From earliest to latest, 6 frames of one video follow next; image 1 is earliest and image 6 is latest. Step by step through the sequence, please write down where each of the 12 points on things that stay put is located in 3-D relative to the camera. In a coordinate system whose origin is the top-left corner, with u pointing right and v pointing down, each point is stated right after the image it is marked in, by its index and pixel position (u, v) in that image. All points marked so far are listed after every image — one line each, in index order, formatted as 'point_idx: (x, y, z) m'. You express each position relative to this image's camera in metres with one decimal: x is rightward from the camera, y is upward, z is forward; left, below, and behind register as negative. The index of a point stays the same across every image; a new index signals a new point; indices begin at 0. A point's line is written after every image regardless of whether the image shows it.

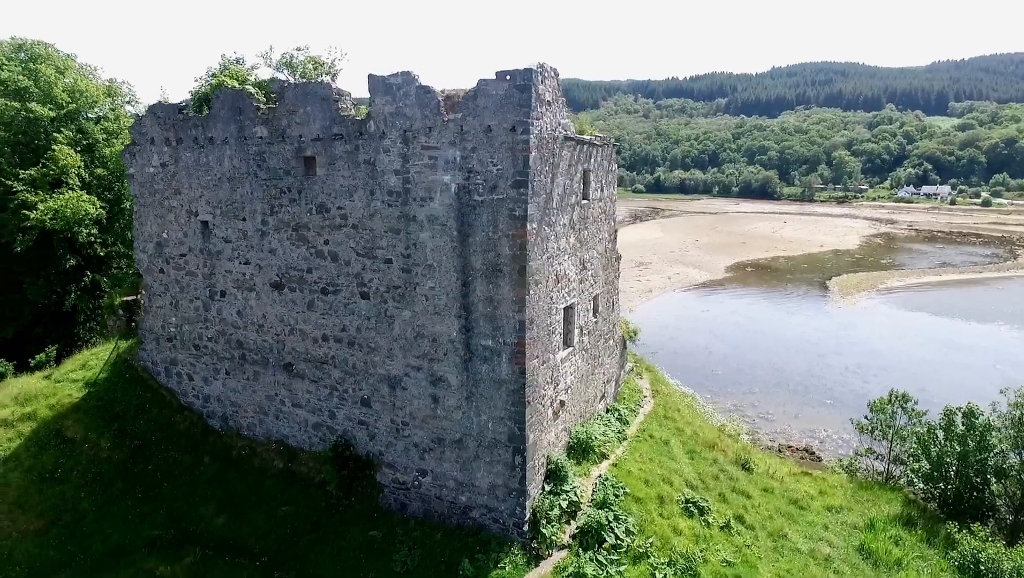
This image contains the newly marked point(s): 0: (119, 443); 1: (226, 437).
0: (-7.0, -2.7, +10.7) m
1: (-5.0, -2.6, +10.8) m
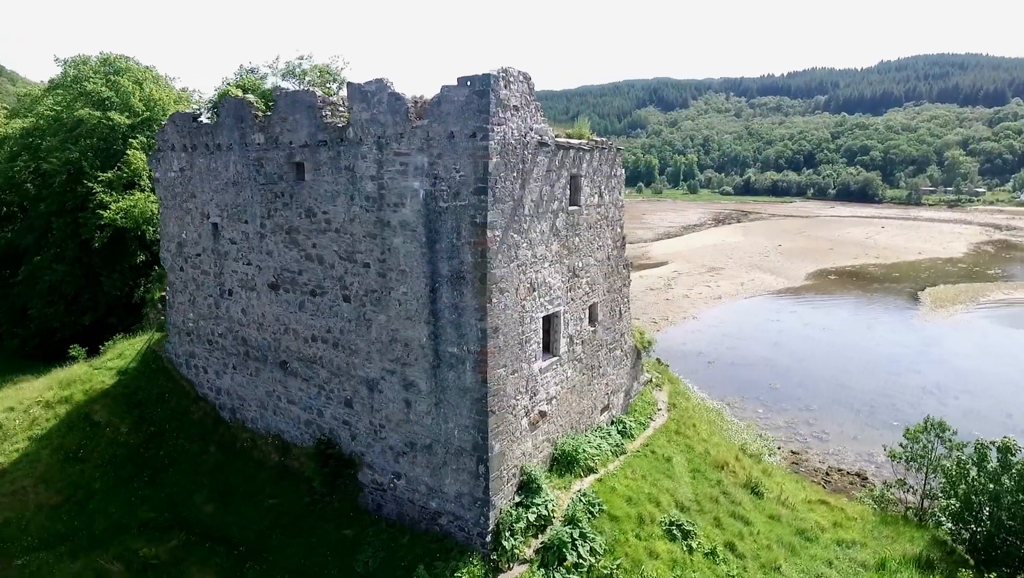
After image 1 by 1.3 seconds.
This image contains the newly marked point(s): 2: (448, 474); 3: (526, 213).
0: (-7.1, -2.6, +11.5) m
1: (-5.2, -2.5, +11.3) m
2: (-0.9, -2.6, +8.7) m
3: (+0.2, +1.0, +8.4) m
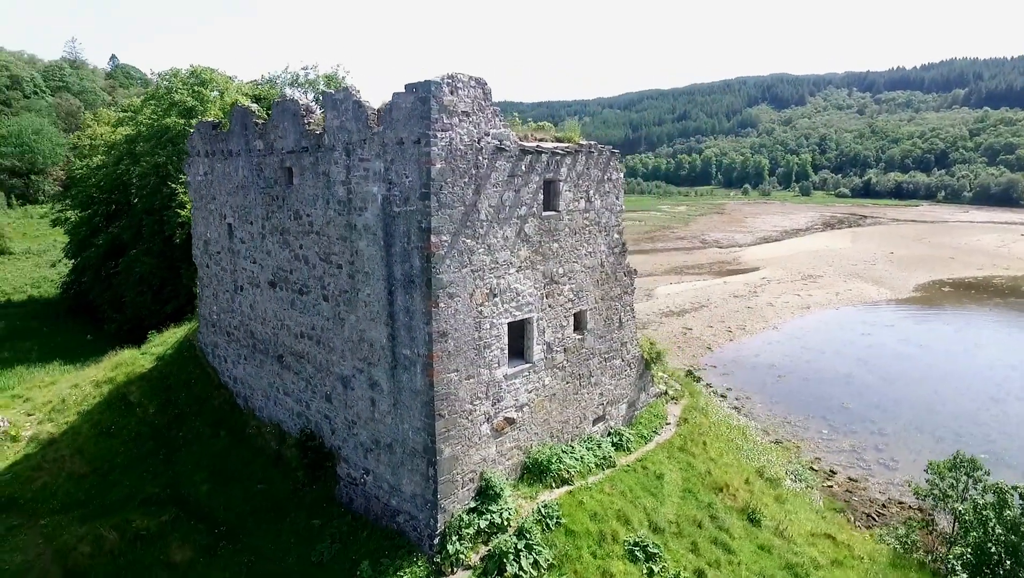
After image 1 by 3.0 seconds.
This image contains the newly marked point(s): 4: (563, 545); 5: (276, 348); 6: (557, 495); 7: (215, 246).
0: (-7.2, -2.5, +12.6) m
1: (-5.3, -2.5, +12.1) m
2: (-1.6, -2.7, +8.9) m
3: (-0.4, +1.0, +8.4) m
4: (+0.7, -3.6, +8.6) m
5: (-4.3, -1.1, +11.2) m
6: (+0.7, -3.2, +9.6) m
7: (-6.0, +0.9, +12.3) m
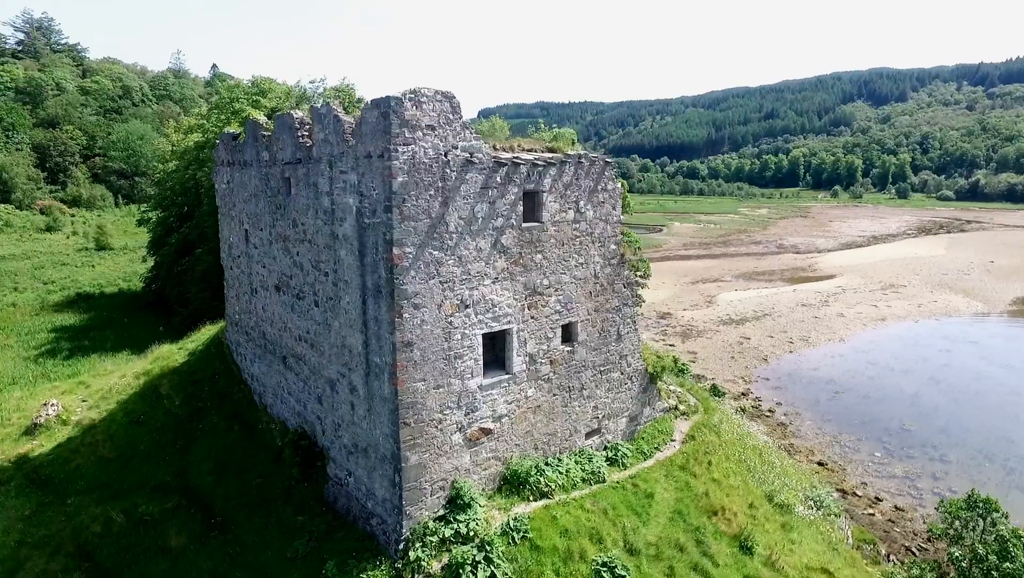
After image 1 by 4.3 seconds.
0: (-7.2, -2.5, +13.5) m
1: (-5.4, -2.5, +12.8) m
2: (-2.0, -2.8, +9.1) m
3: (-0.8, +0.8, +8.5) m
4: (+0.2, -3.8, +8.6) m
5: (-4.4, -1.1, +11.7) m
6: (+0.3, -3.4, +9.5) m
7: (-5.9, +0.8, +13.0) m
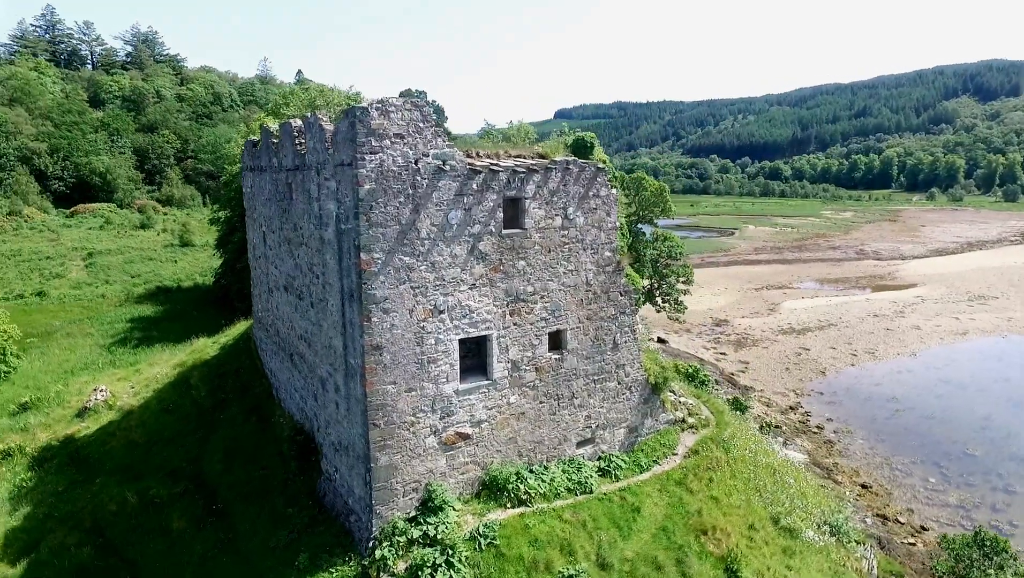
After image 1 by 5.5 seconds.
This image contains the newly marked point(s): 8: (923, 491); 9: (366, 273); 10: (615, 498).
0: (-7.0, -2.4, +14.4) m
1: (-5.3, -2.5, +13.4) m
2: (-2.4, -2.9, +9.3) m
3: (-1.3, +0.7, +8.6) m
4: (-0.3, -3.9, +8.6) m
5: (-4.5, -1.2, +12.2) m
6: (-0.1, -3.5, +9.5) m
7: (-5.7, +0.8, +13.7) m
8: (+12.7, -6.2, +18.9) m
9: (-2.0, +0.2, +8.2) m
10: (+1.8, -3.6, +10.4) m
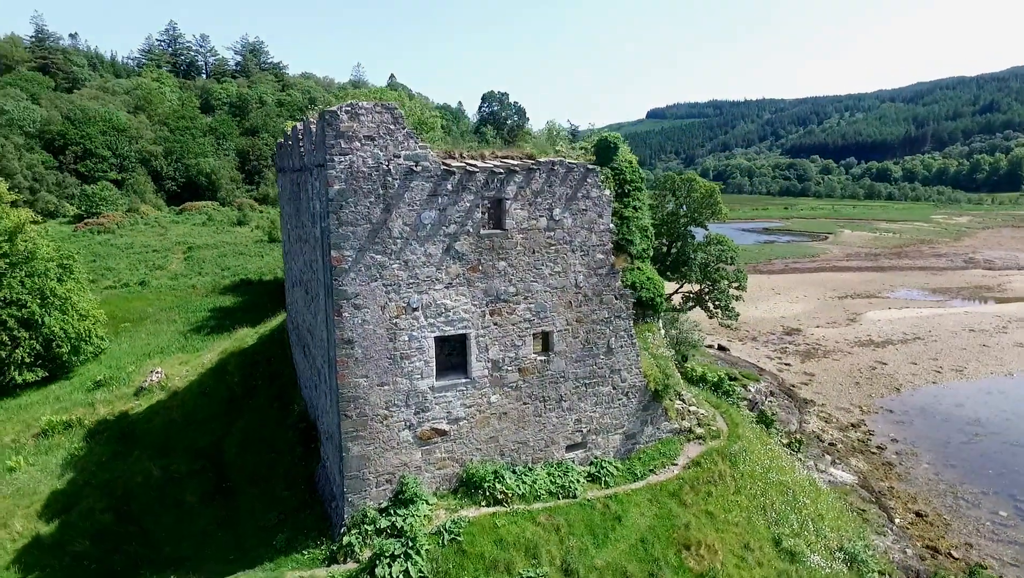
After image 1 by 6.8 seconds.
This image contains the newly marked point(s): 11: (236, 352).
0: (-6.7, -2.3, +15.3) m
1: (-5.1, -2.4, +14.2) m
2: (-2.8, -2.8, +9.7) m
3: (-1.7, +0.8, +8.8) m
4: (-0.9, -3.9, +8.7) m
5: (-4.4, -1.0, +12.9) m
6: (-0.5, -3.5, +9.6) m
7: (-5.4, +1.0, +14.5) m
8: (+13.3, -6.6, +17.1) m
9: (-2.5, +0.3, +8.6) m
10: (+1.4, -3.6, +10.3) m
11: (-7.6, -1.7, +16.9) m
